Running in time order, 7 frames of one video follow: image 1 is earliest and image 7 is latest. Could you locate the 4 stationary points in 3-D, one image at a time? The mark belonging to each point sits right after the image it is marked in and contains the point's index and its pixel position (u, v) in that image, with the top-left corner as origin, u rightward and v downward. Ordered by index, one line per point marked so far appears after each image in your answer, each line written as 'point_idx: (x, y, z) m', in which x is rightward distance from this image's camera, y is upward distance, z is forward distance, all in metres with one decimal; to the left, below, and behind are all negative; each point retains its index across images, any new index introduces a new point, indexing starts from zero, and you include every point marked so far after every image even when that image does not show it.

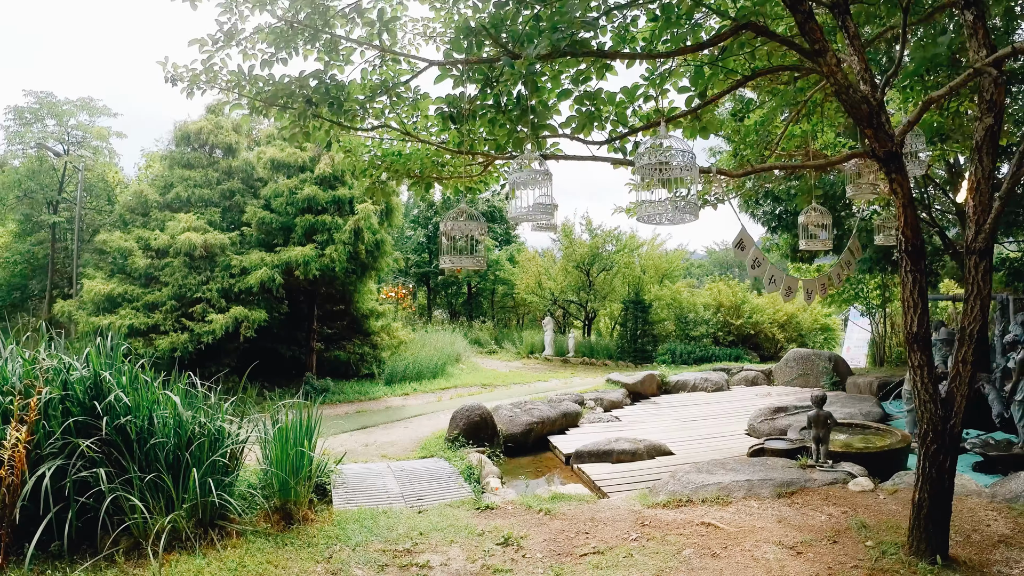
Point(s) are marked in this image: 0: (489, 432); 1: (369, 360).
0: (-0.3, -1.7, +6.5) m
1: (-2.8, -1.4, +11.5) m
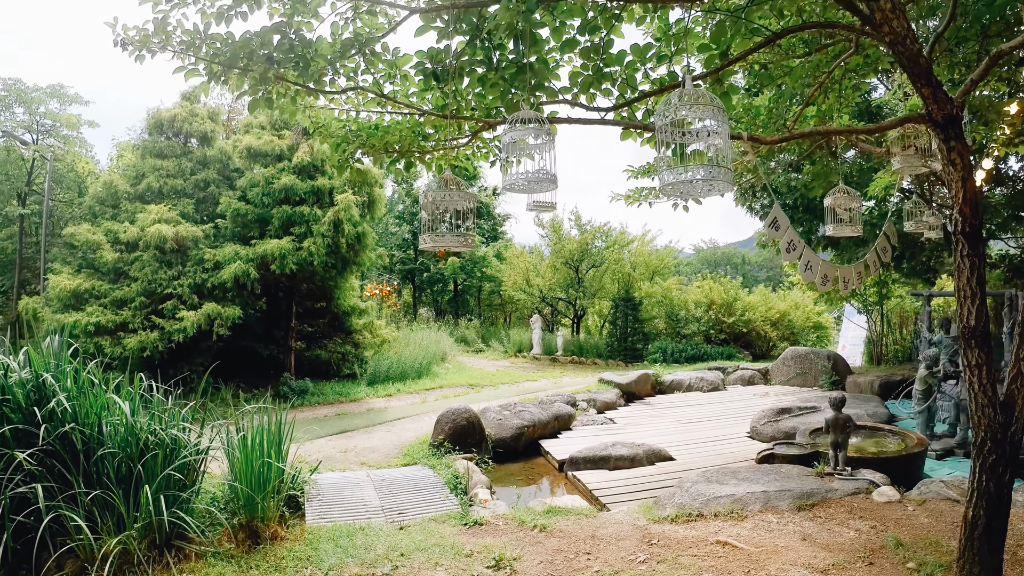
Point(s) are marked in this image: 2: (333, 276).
0: (-0.4, -1.6, +6.1) m
1: (-3.1, -1.4, +11.0) m
2: (-3.2, +0.2, +10.3) m
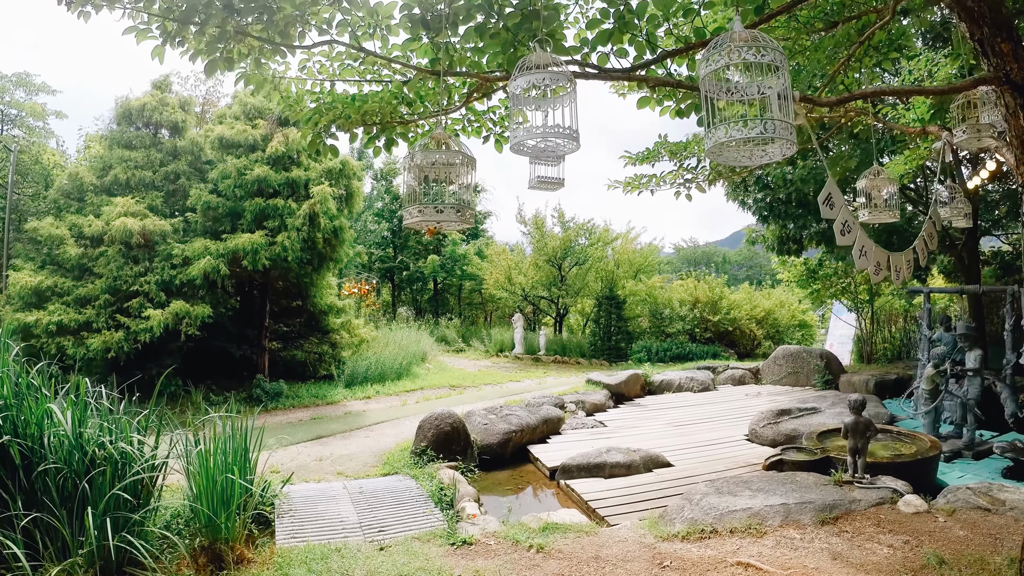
0: (-0.5, -1.6, +5.7) m
1: (-3.4, -1.3, +10.5) m
2: (-3.5, +0.2, +9.8) m
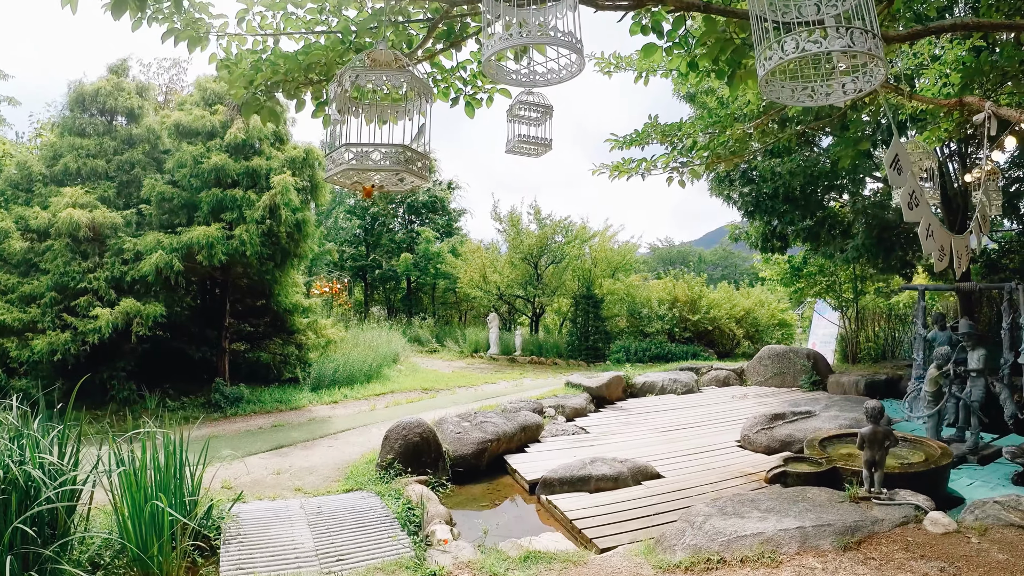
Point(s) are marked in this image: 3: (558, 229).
0: (-0.7, -1.5, +5.2) m
1: (-3.8, -1.3, +9.9) m
2: (-3.8, +0.3, +9.1) m
3: (+1.2, +1.5, +14.8) m
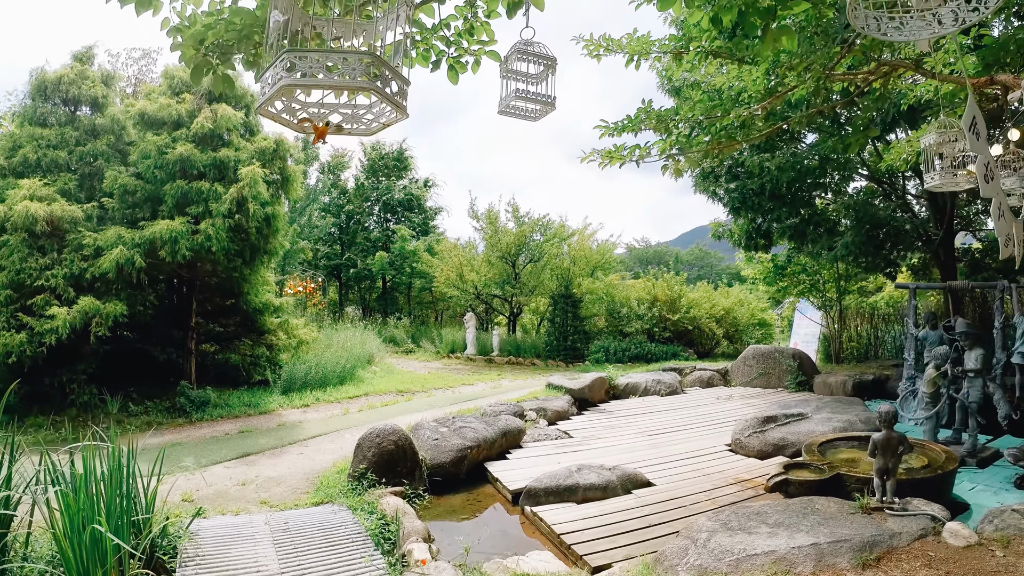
0: (-0.9, -1.5, +4.8) m
1: (-4.1, -1.3, +9.4) m
2: (-4.2, +0.3, +8.6) m
3: (+0.6, +1.6, +14.6) m
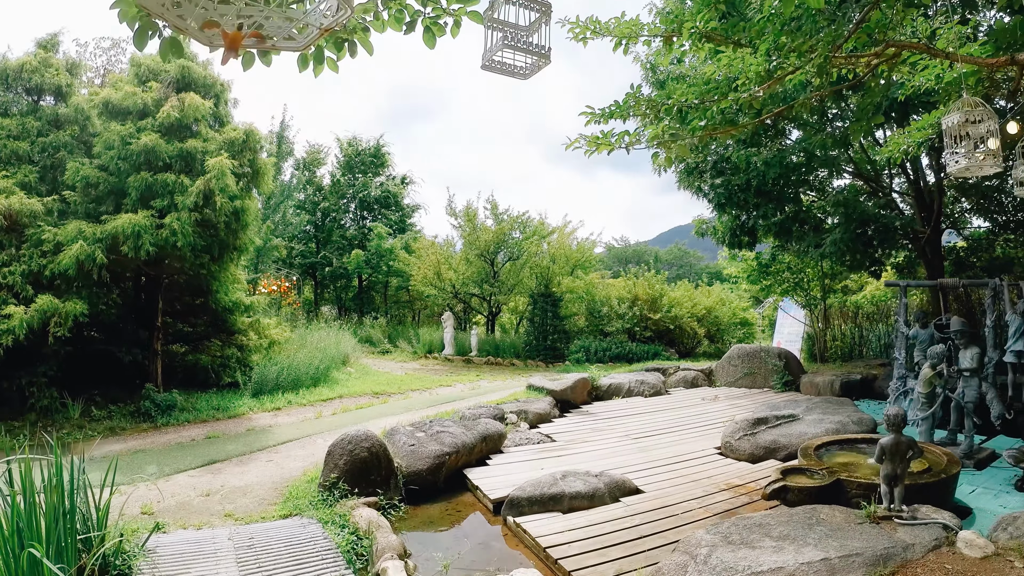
0: (-1.0, -1.5, +4.5) m
1: (-4.5, -1.2, +9.0) m
2: (-4.5, +0.3, +8.2) m
3: (+0.1, +1.6, +14.3) m
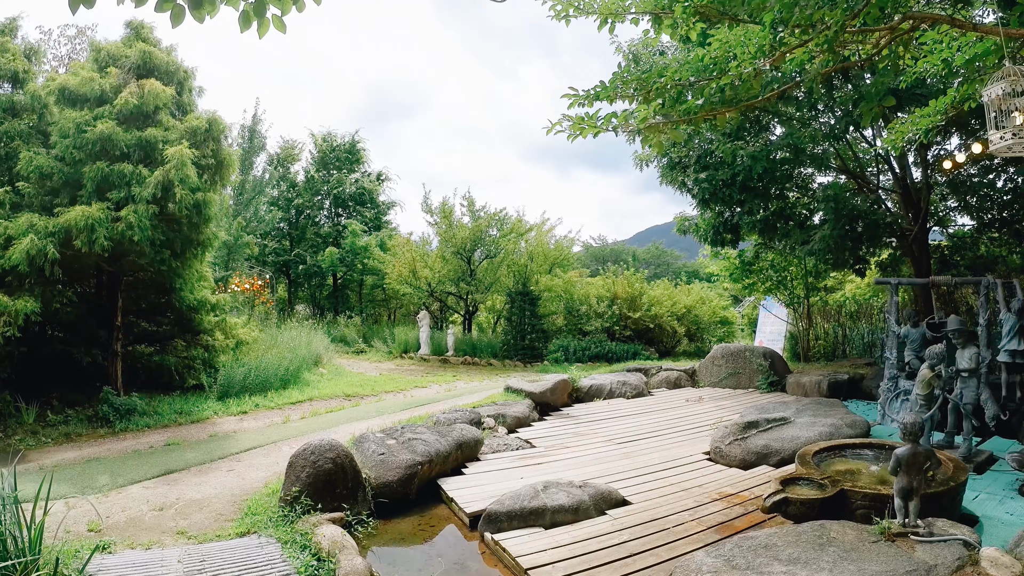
0: (-1.2, -1.4, +4.2) m
1: (-4.8, -1.2, +8.4) m
2: (-4.8, +0.4, +7.7) m
3: (-0.4, +1.6, +14.0) m
